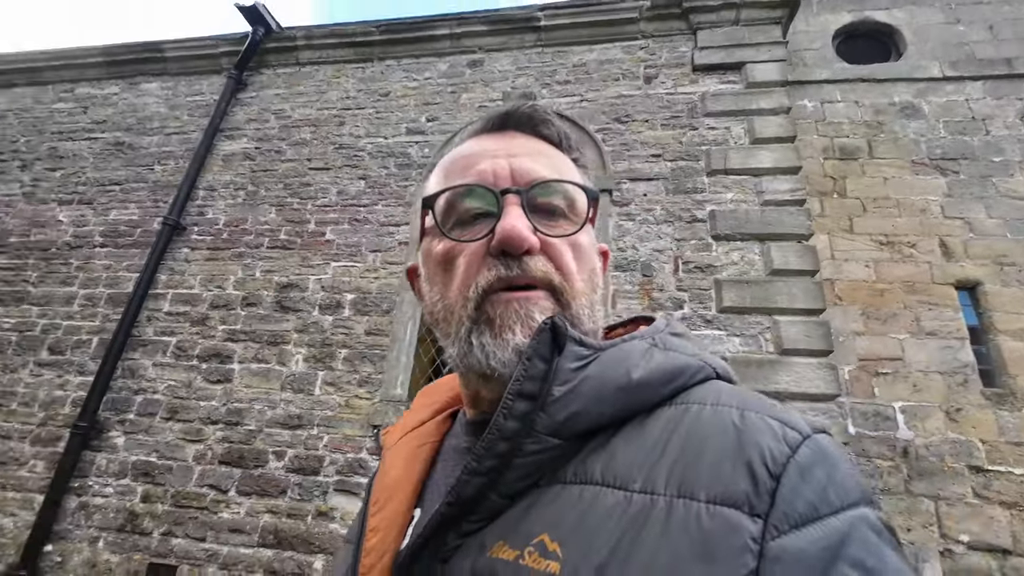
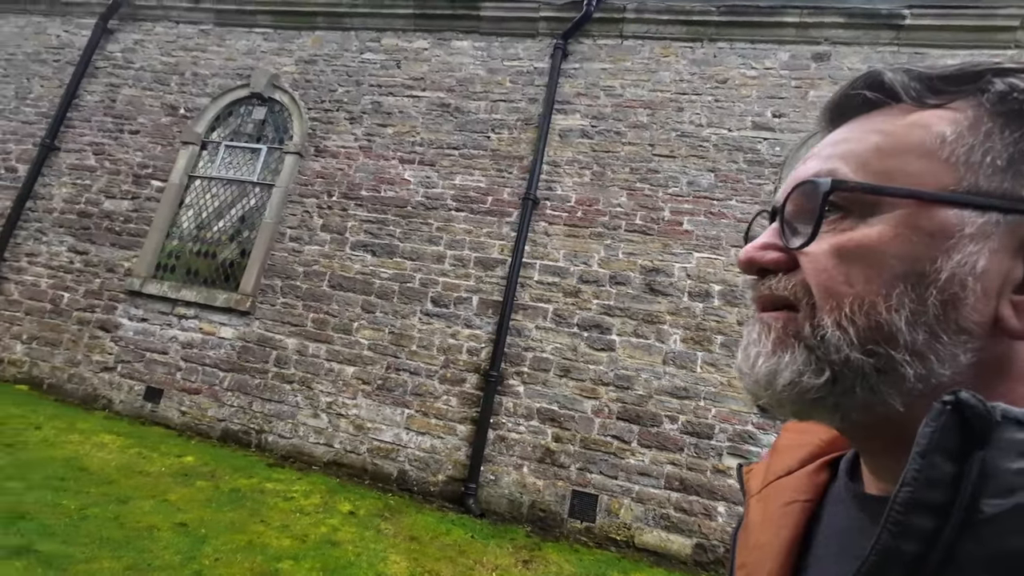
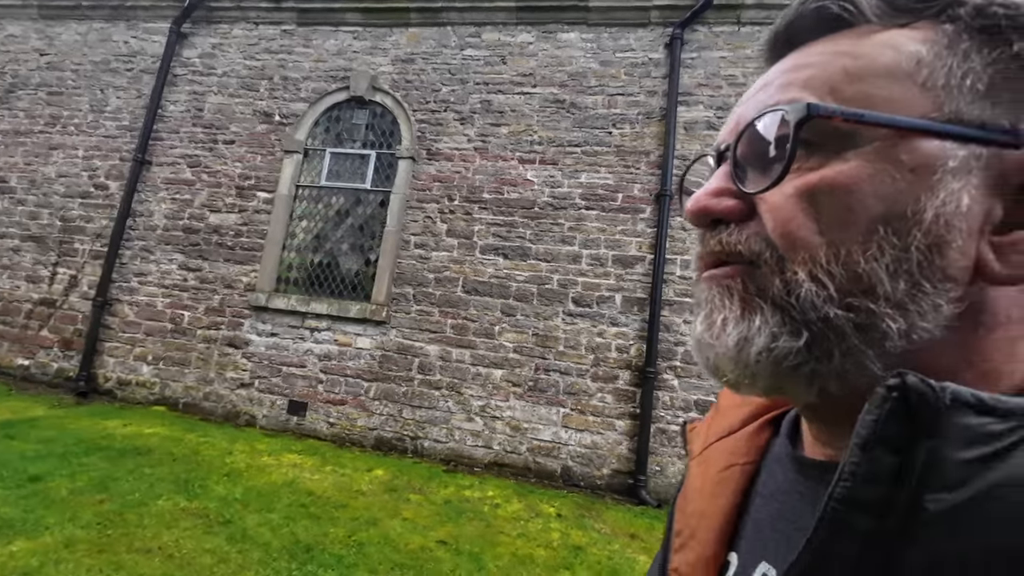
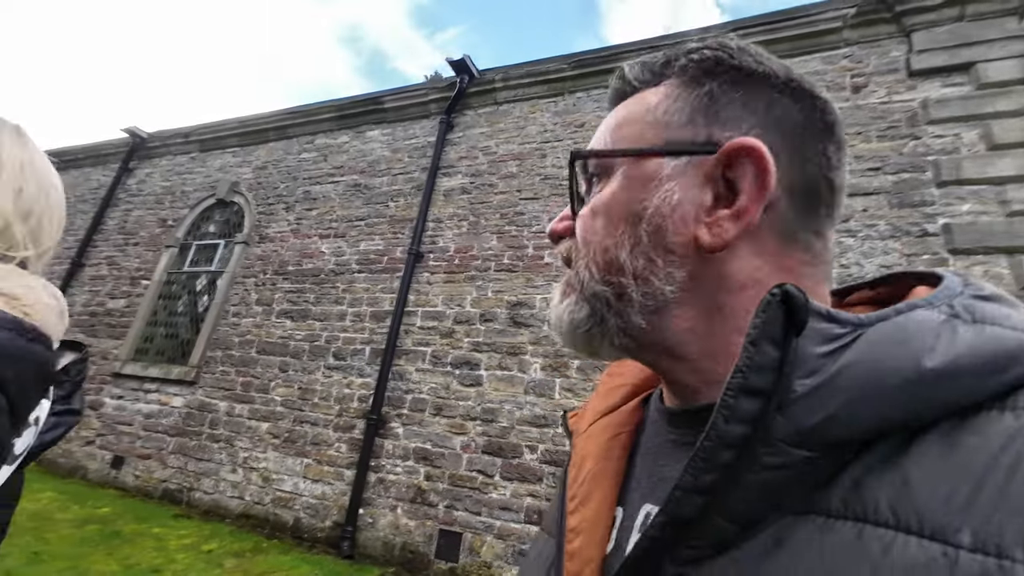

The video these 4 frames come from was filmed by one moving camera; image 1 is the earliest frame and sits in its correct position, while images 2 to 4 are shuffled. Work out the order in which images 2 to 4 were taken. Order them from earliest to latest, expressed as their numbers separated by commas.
4, 2, 3
